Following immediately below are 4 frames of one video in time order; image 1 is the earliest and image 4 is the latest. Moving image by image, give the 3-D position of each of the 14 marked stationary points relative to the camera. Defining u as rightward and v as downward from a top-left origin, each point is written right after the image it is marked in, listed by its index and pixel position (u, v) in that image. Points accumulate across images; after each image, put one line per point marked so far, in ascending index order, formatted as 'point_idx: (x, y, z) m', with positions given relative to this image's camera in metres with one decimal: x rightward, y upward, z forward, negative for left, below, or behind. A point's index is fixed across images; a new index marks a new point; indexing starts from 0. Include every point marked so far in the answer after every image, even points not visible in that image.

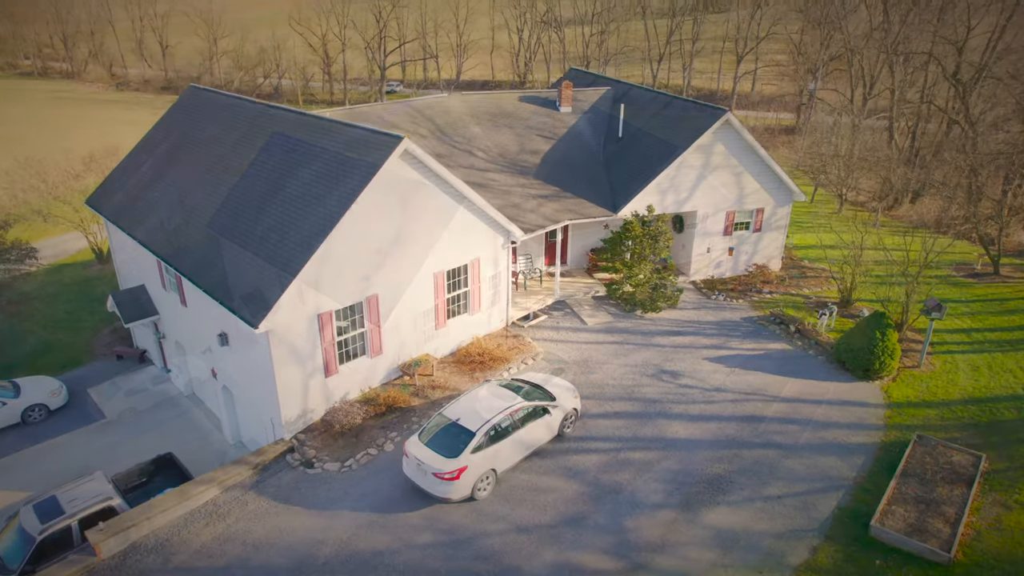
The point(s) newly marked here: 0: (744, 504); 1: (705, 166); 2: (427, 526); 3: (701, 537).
0: (+4.5, -4.2, +12.4) m
1: (+6.1, +3.9, +20.0) m
2: (-1.6, -4.5, +12.1) m
3: (+3.5, -4.6, +11.7) m
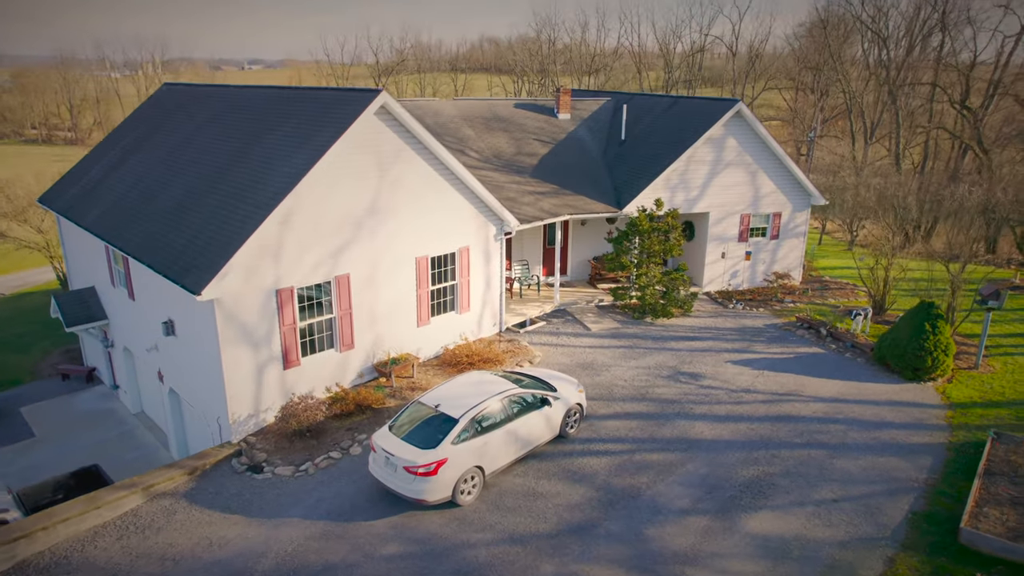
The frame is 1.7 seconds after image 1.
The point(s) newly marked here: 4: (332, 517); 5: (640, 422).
0: (+4.4, -3.5, +9.9) m
1: (+6.0, +3.7, +18.4) m
2: (-1.8, -3.7, +9.6) m
3: (+3.3, -3.7, +9.2) m
4: (-2.8, -3.6, +10.1) m
5: (+2.5, -2.6, +12.4) m
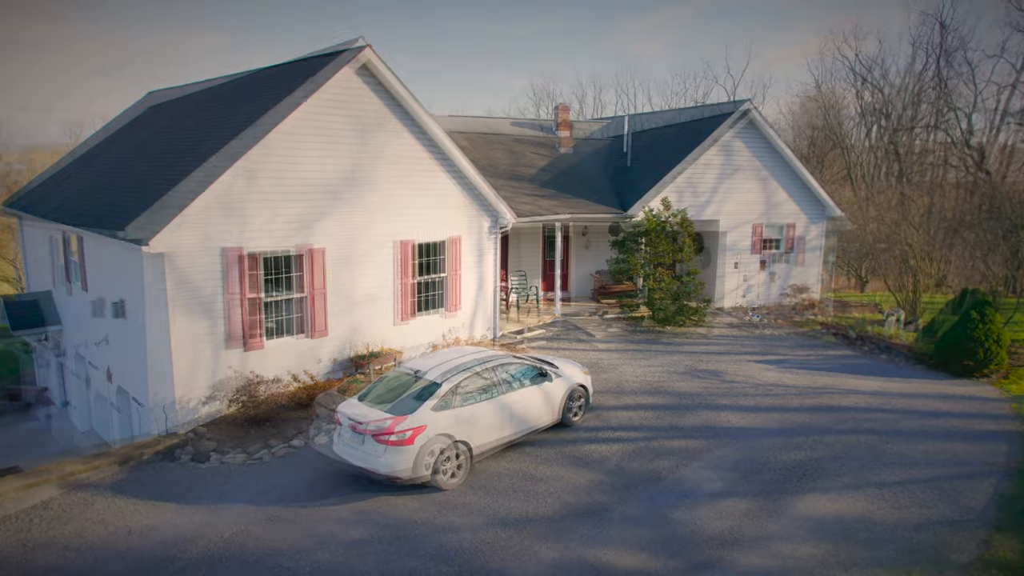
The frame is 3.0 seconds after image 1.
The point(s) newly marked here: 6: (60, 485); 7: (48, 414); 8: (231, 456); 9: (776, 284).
0: (+4.3, -2.6, +8.1) m
1: (+5.9, +3.4, +17.5) m
2: (-1.9, -2.8, +7.7) m
3: (+3.3, -2.8, +7.3) m
4: (-2.9, -2.8, +8.2) m
5: (+2.4, -2.1, +10.7) m
6: (-6.4, -2.8, +8.9) m
7: (-12.0, -3.2, +16.3) m
8: (-4.2, -2.5, +9.5) m
9: (+7.7, +0.1, +18.5) m
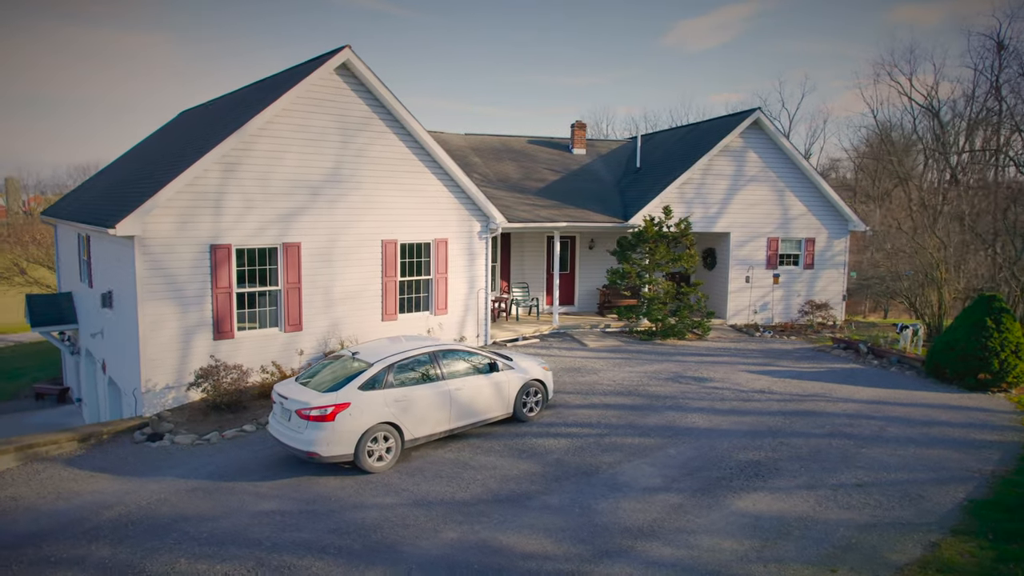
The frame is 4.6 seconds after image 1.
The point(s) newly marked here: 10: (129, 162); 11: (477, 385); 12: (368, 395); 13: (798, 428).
0: (+3.3, -2.4, +7.3) m
1: (+5.9, +3.0, +16.9) m
2: (-2.8, -2.5, +7.6) m
3: (+2.2, -2.5, +6.7) m
4: (-3.9, -2.5, +8.2) m
5: (+1.7, -2.0, +10.1) m
6: (-7.2, -2.4, +9.2) m
7: (-12.1, -3.3, +17.1) m
8: (-5.0, -2.3, +9.6) m
9: (+7.8, -0.3, +17.6) m
10: (-9.2, +3.0, +15.4) m
11: (-0.5, -1.4, +9.2) m
12: (-1.8, -1.4, +8.1) m
13: (+4.2, -2.1, +9.2) m
